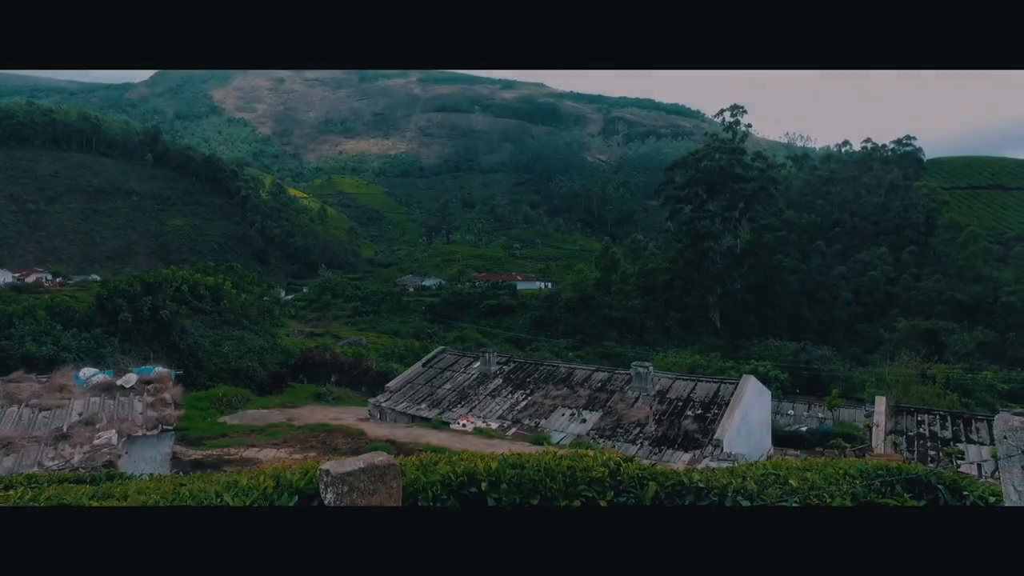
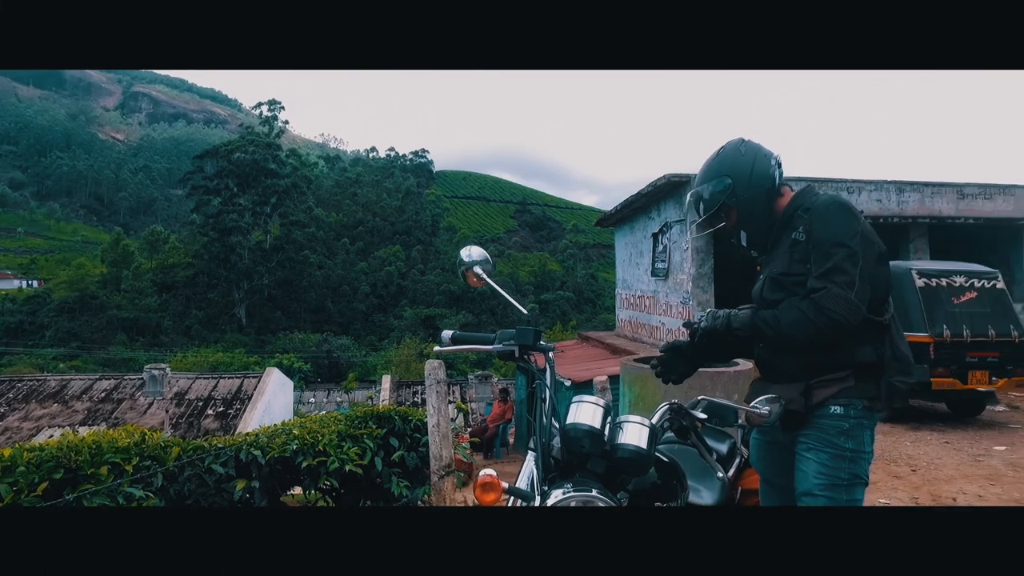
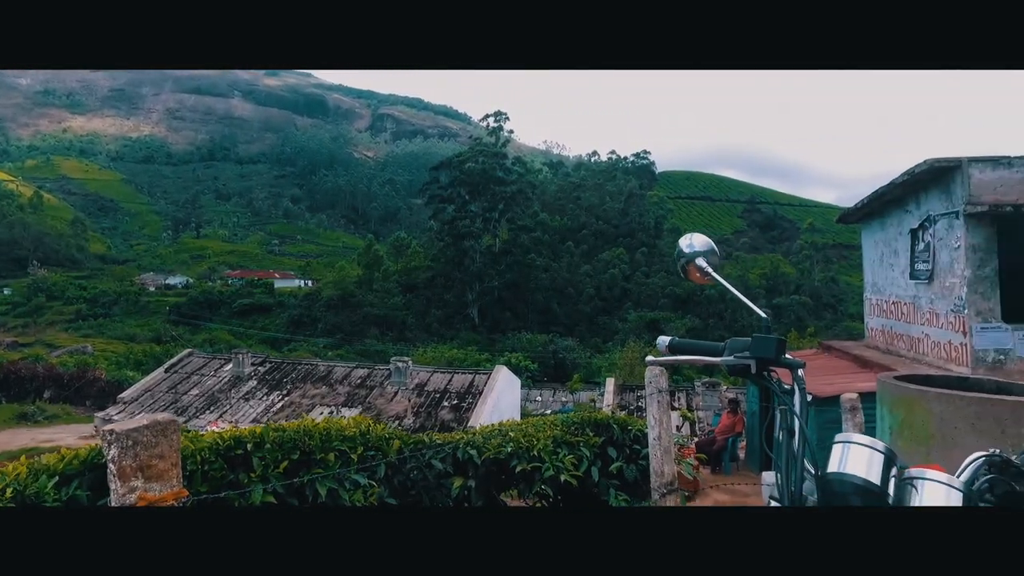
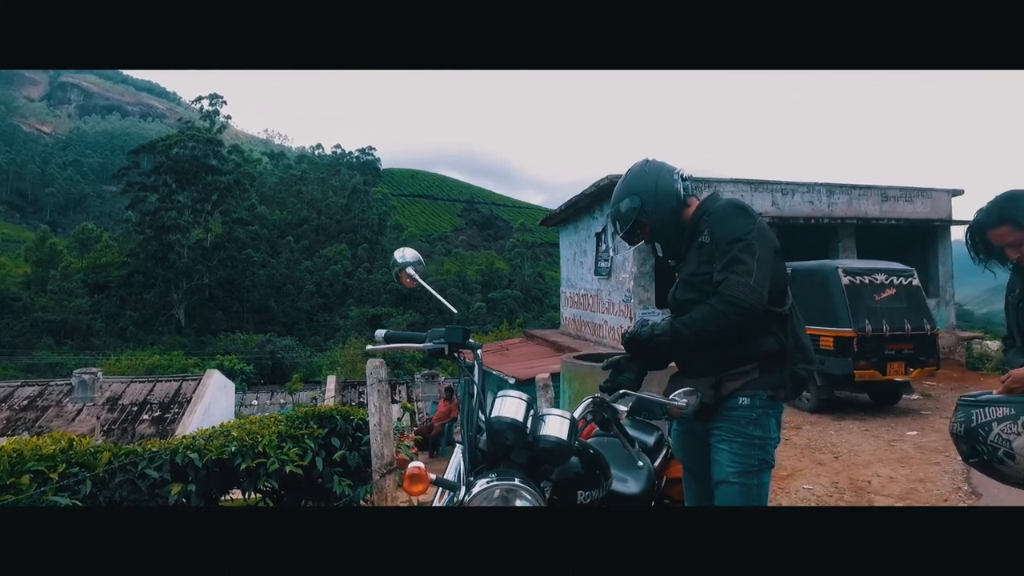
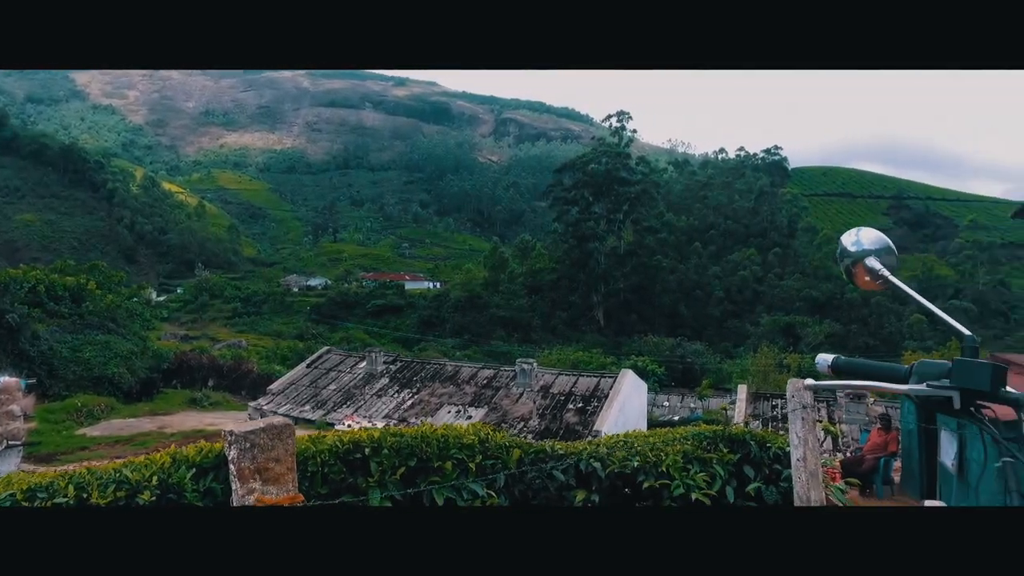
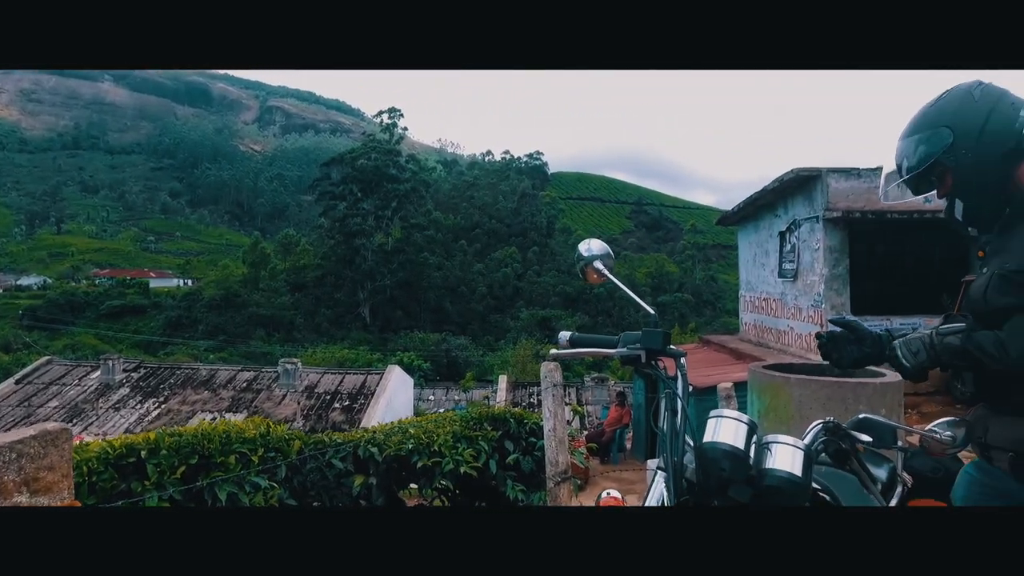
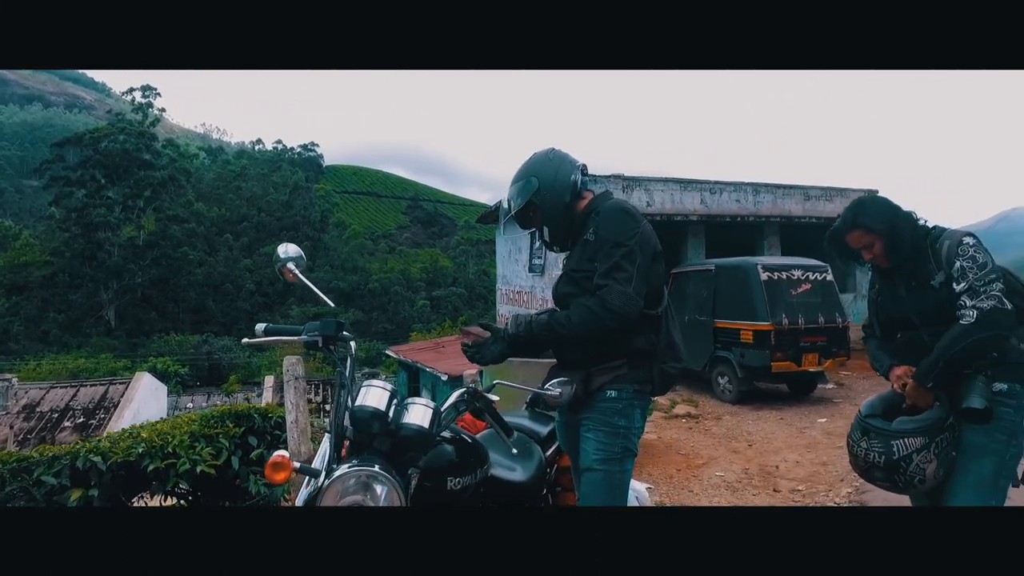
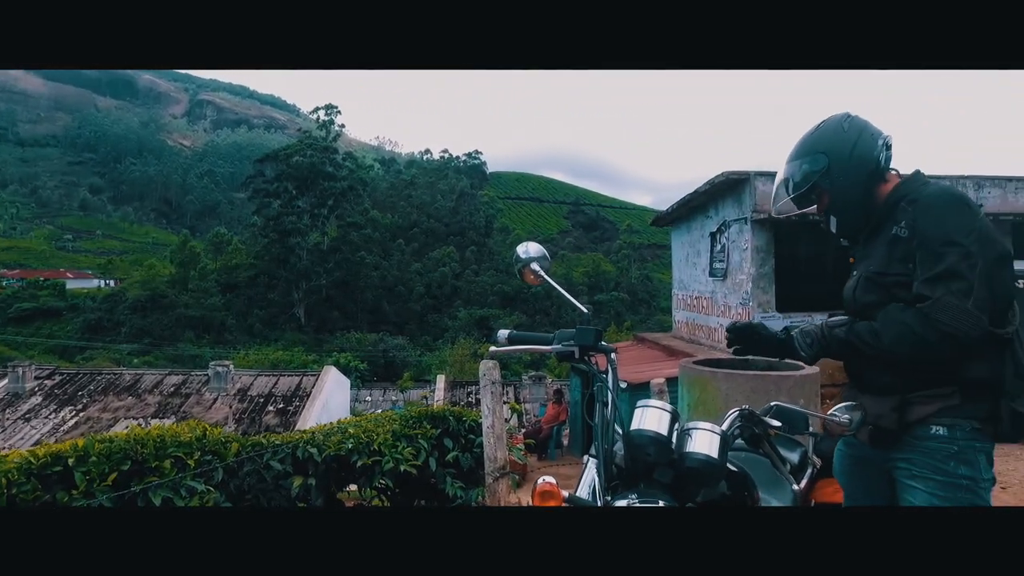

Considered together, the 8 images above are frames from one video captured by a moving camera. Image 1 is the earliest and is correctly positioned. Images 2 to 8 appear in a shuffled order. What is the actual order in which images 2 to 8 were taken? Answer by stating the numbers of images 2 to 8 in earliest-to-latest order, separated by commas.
5, 3, 6, 8, 2, 4, 7
